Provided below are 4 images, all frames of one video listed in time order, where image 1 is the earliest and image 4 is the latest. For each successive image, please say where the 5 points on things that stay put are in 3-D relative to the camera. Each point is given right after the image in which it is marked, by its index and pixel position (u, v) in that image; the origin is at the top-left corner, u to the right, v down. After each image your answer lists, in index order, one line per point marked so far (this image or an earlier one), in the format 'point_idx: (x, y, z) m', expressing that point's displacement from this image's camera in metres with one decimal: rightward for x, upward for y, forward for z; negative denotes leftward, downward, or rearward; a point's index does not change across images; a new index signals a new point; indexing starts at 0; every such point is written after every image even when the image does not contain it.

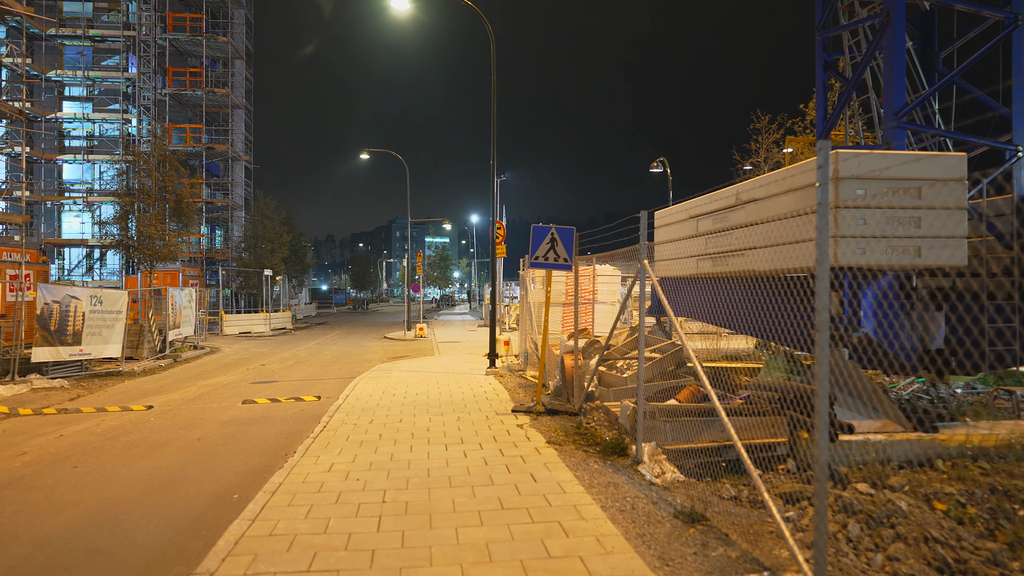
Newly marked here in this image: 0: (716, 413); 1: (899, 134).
0: (+1.6, -1.0, +6.1) m
1: (+4.3, +1.7, +8.6) m
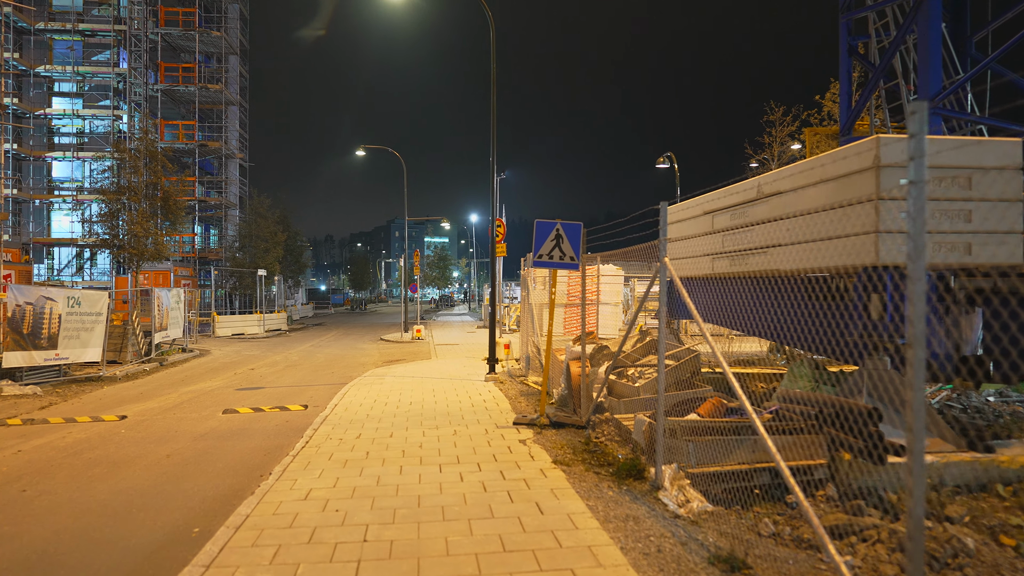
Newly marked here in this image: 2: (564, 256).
0: (+1.6, -1.0, +5.4) m
1: (+4.3, +1.7, +7.9) m
2: (+0.5, +0.3, +7.5) m
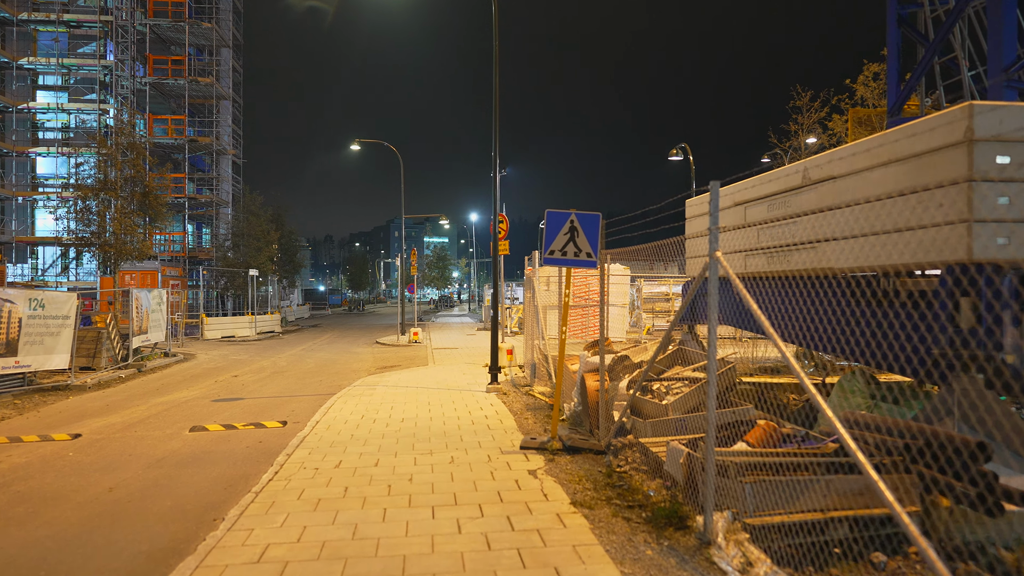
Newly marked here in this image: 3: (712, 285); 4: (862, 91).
0: (+1.7, -1.0, +4.4) m
1: (+4.4, +1.7, +6.8) m
2: (+0.6, +0.3, +6.4) m
3: (+1.0, 0.0, +4.1) m
4: (+5.3, +3.0, +11.8) m
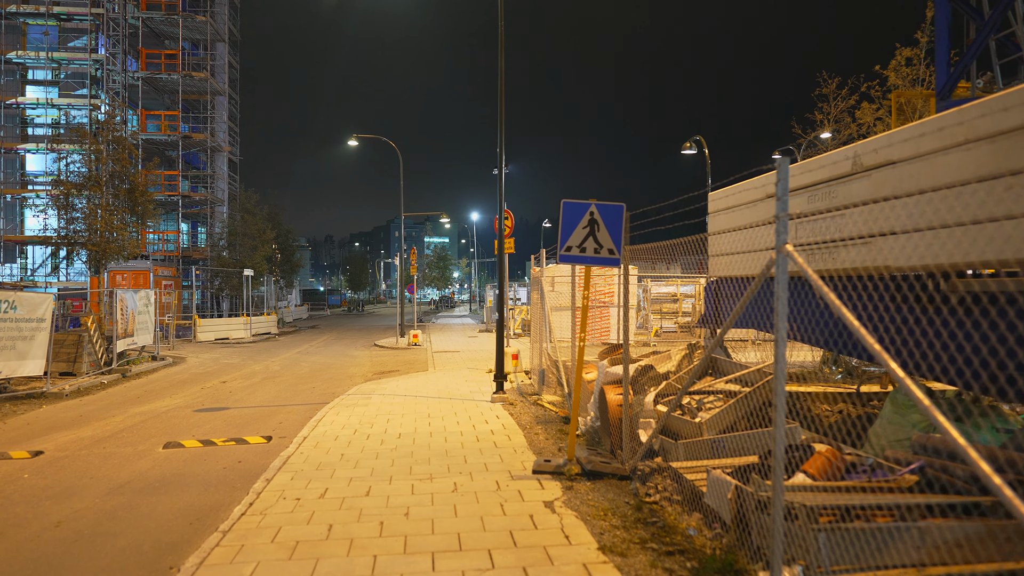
0: (+1.8, -1.0, +3.6) m
1: (+4.4, +1.7, +6.0) m
2: (+0.6, +0.3, +5.6) m
3: (+1.1, 0.0, +3.3) m
4: (+5.4, +3.0, +11.0) m
